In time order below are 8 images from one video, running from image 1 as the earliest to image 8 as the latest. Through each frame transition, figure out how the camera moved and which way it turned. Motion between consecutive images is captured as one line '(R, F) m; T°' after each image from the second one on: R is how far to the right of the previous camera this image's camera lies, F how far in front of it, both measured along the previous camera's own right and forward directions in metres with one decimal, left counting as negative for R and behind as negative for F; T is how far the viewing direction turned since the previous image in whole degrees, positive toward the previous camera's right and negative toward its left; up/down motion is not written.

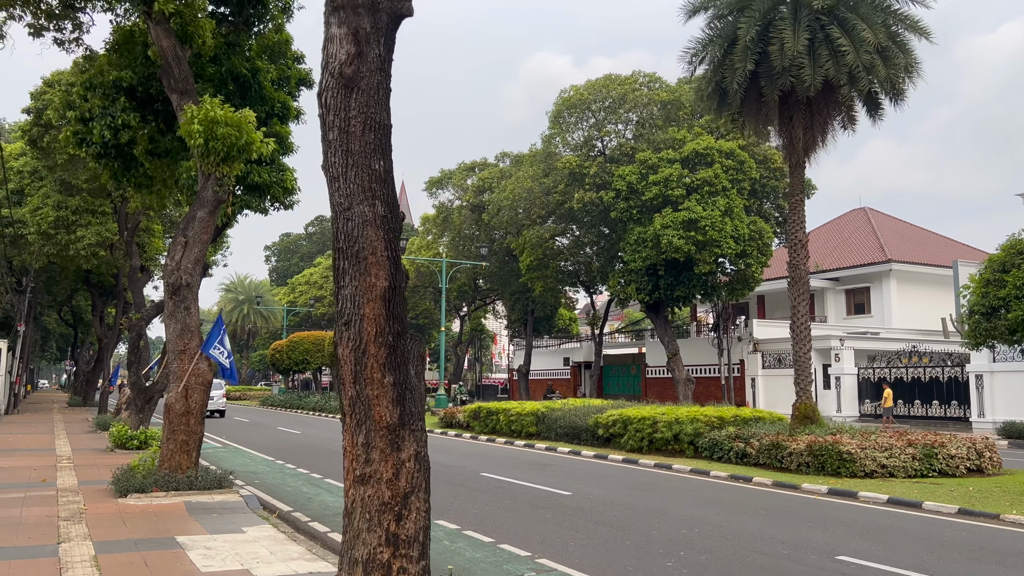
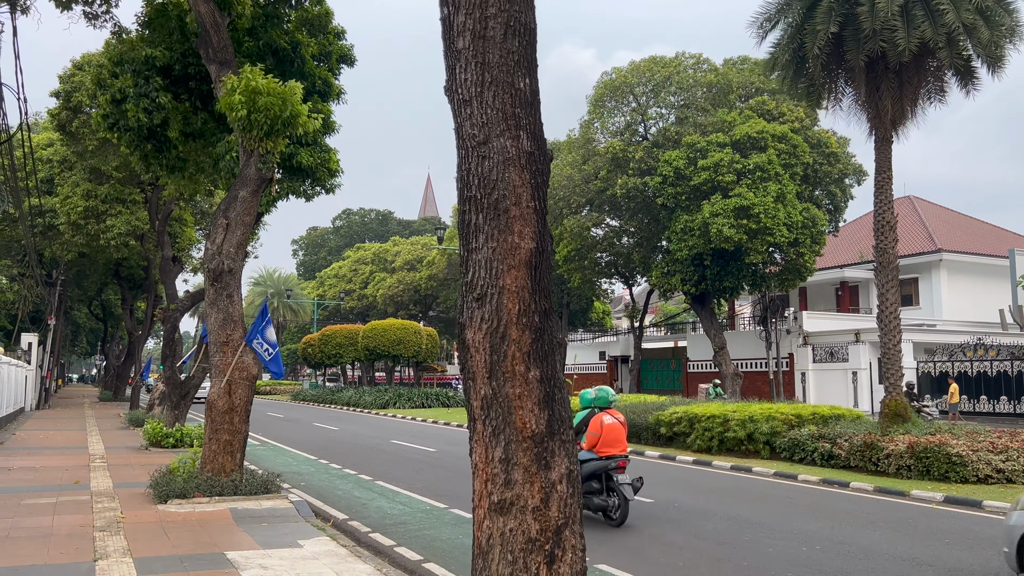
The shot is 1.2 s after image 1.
(-0.6, +1.1) m; -2°
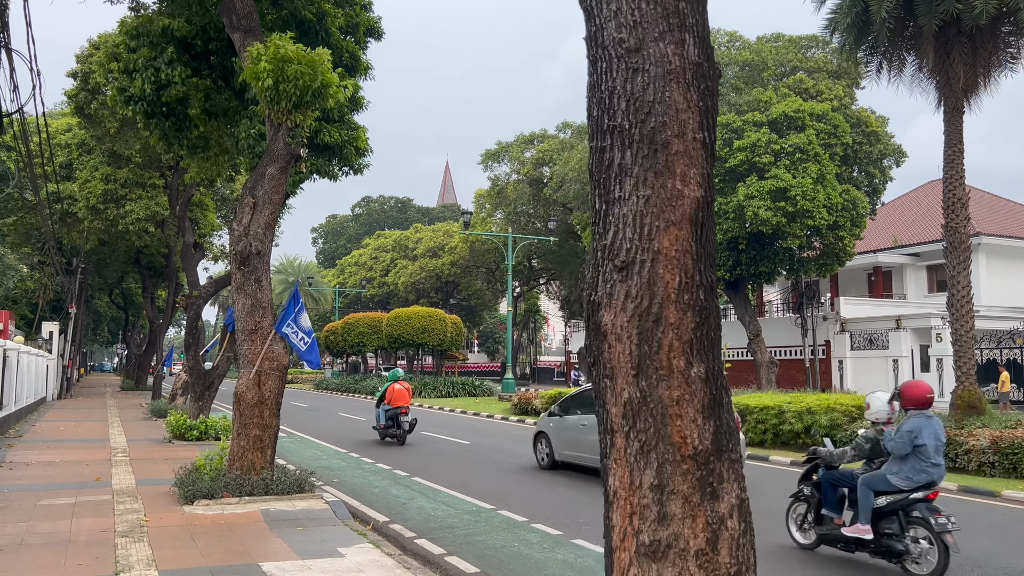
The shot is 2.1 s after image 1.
(-0.4, +0.8) m; -1°
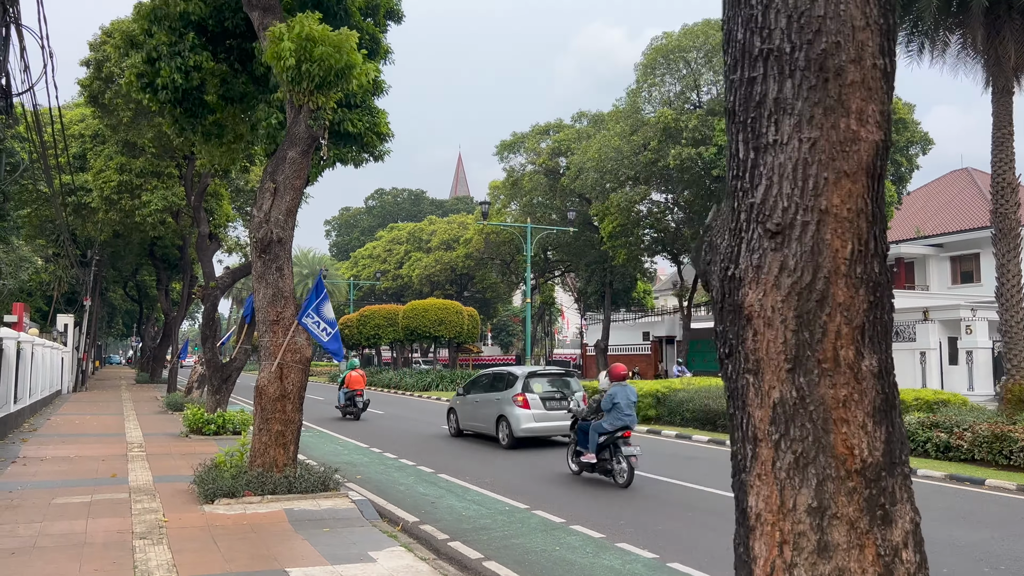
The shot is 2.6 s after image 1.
(-0.3, +0.5) m; -1°
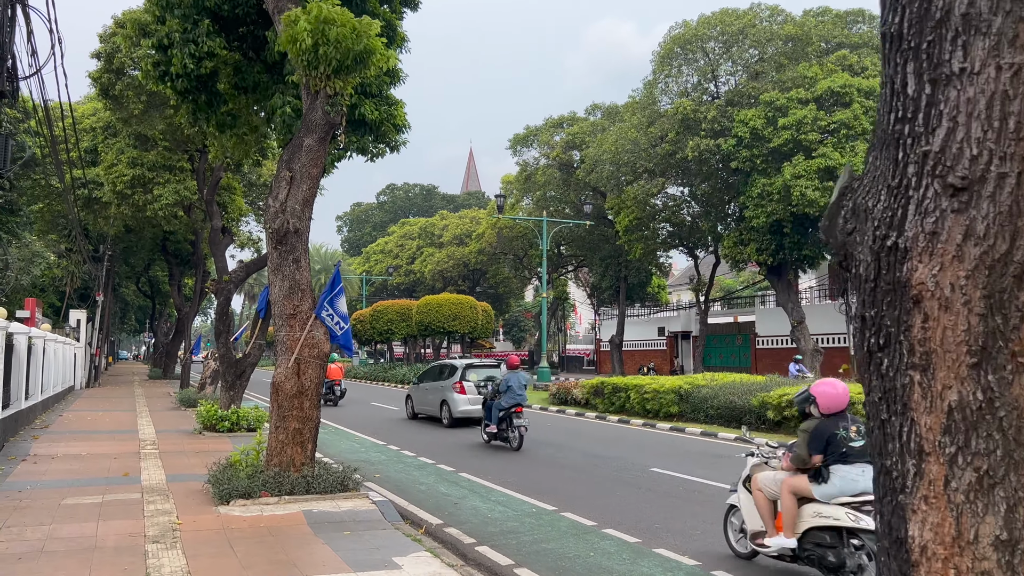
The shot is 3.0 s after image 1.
(-0.2, +0.4) m; -1°
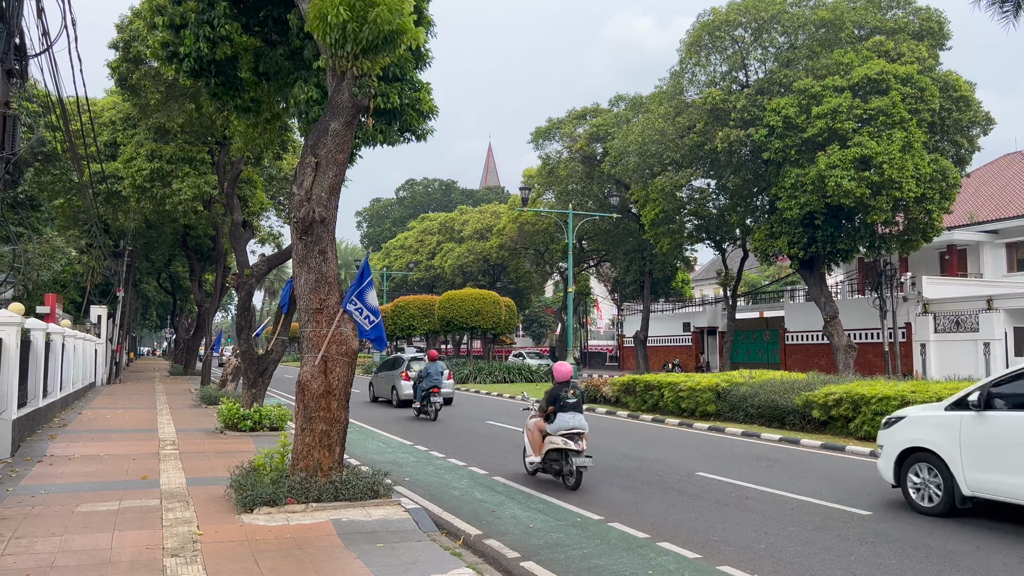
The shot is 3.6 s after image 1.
(-0.2, +0.6) m; -1°
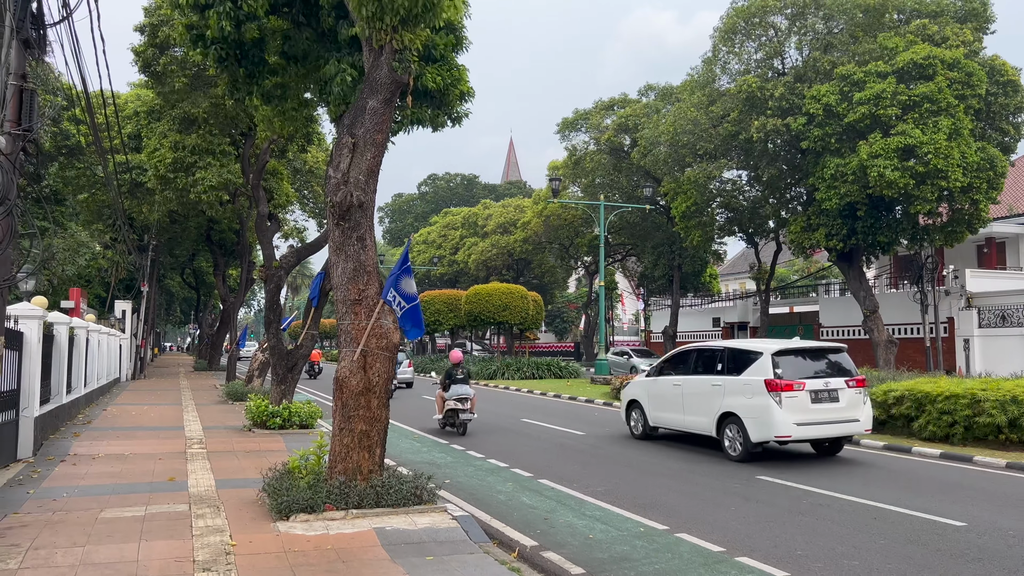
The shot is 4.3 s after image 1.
(-0.3, +0.6) m; -1°
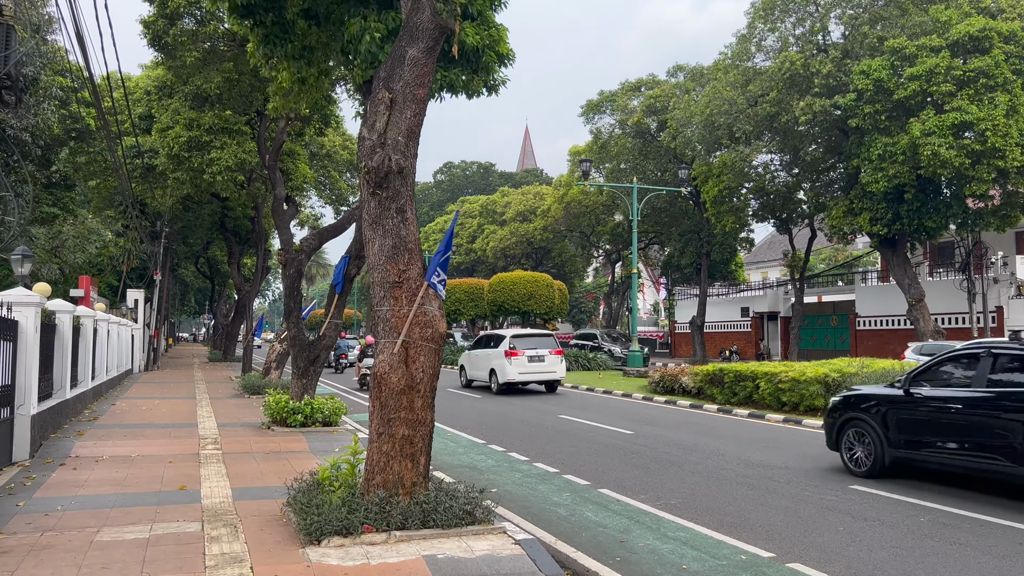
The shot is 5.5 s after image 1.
(-0.5, +1.2) m; -1°
